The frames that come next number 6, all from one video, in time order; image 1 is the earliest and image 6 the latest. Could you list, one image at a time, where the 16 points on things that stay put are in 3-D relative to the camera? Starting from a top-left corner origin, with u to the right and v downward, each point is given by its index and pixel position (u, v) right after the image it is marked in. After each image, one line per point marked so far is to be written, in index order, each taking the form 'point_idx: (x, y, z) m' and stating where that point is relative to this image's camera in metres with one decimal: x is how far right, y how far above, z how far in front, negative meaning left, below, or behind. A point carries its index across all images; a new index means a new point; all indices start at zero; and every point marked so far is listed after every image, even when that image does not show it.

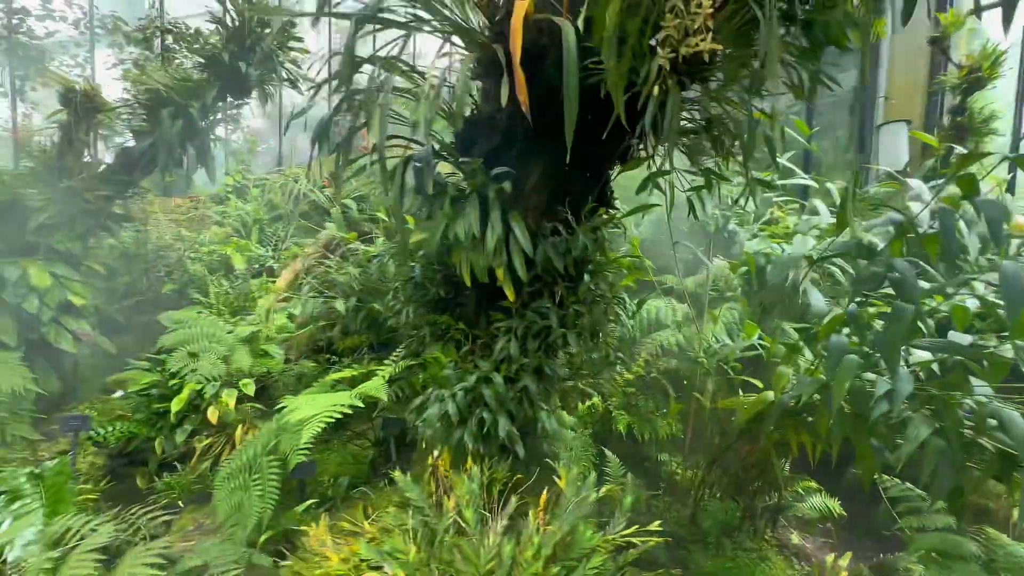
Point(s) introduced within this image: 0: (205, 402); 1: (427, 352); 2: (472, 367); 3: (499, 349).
0: (-1.5, -0.5, +2.2) m
1: (-0.3, -0.3, +1.7) m
2: (-0.1, -0.3, +1.6) m
3: (0.0, -0.2, +1.5) m
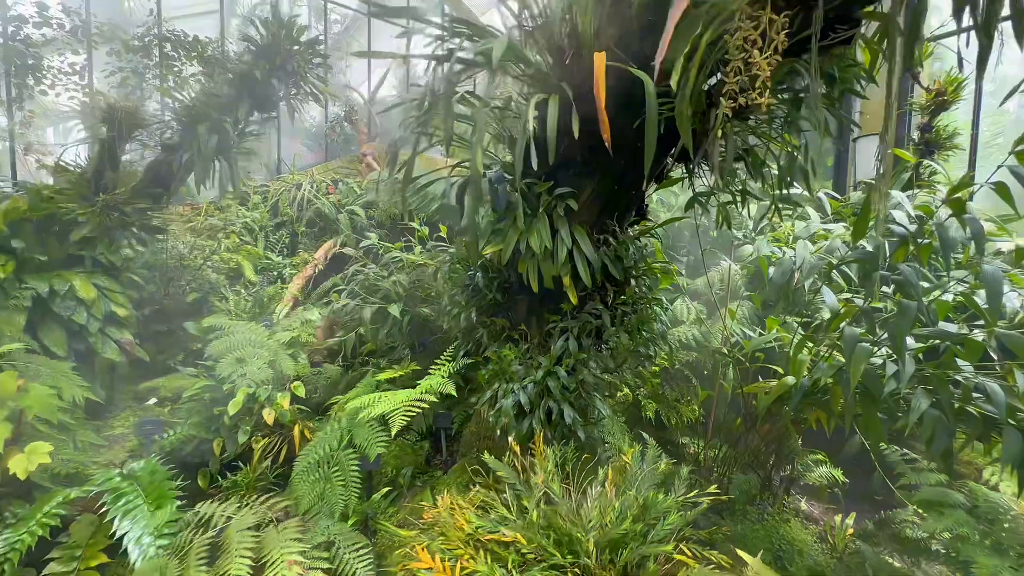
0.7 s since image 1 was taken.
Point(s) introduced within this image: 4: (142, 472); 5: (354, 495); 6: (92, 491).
0: (-1.3, -0.6, +2.3) m
1: (-0.1, -0.3, +1.9) m
2: (+0.1, -0.3, +1.8) m
3: (+0.2, -0.2, +1.7) m
4: (-1.4, -0.7, +1.7) m
5: (-0.6, -0.8, +1.7) m
6: (-1.6, -0.8, +1.7) m
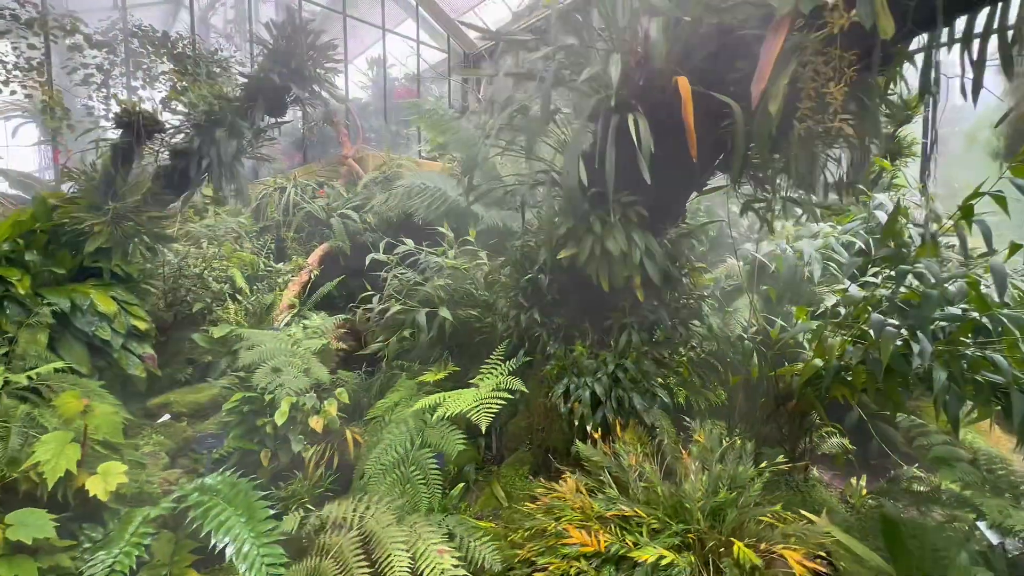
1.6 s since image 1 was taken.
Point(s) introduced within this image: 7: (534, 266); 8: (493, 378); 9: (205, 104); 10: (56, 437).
0: (-1.1, -0.6, +2.3) m
1: (+0.2, -0.3, +2.0) m
2: (+0.4, -0.3, +1.9) m
3: (+0.5, -0.2, +1.9) m
4: (-1.1, -0.8, +1.7) m
5: (-0.3, -0.8, +1.8) m
6: (-1.3, -0.8, +1.6) m
7: (+0.1, +0.1, +2.0) m
8: (-0.1, -0.4, +2.0) m
9: (-1.8, +1.0, +2.6) m
10: (-1.6, -0.5, +1.6) m
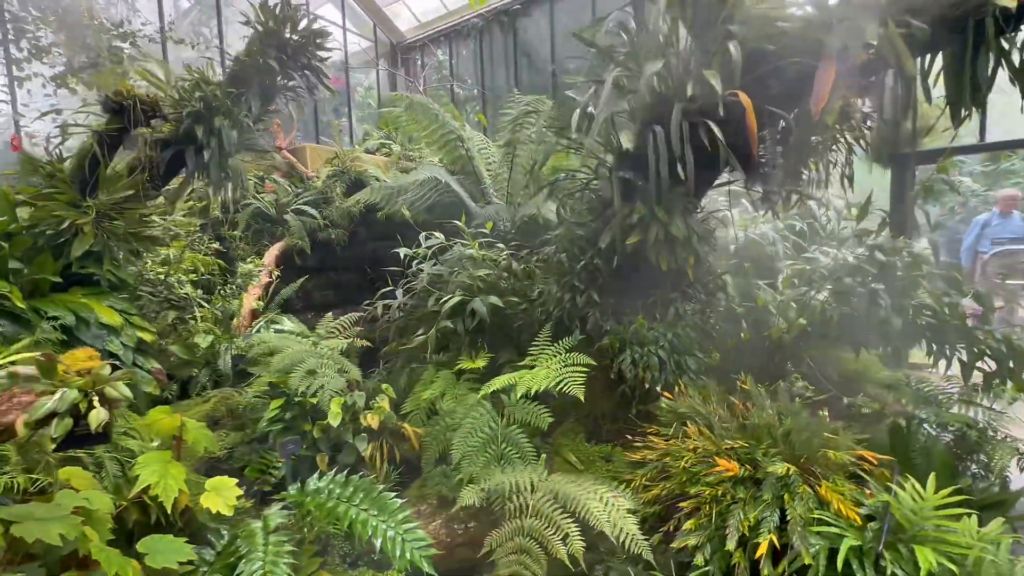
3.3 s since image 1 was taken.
0: (-0.8, -0.6, +2.3) m
1: (+0.5, -0.2, +2.2) m
2: (+0.7, -0.2, +2.2) m
3: (+0.8, -0.1, +2.2) m
4: (-0.7, -0.7, +1.7) m
5: (+0.1, -0.7, +1.9) m
6: (-0.8, -0.8, +1.6) m
7: (+0.4, +0.2, +2.3) m
8: (+0.2, -0.3, +2.2) m
9: (-1.6, +1.0, +2.3) m
10: (-1.1, -0.5, +1.4) m
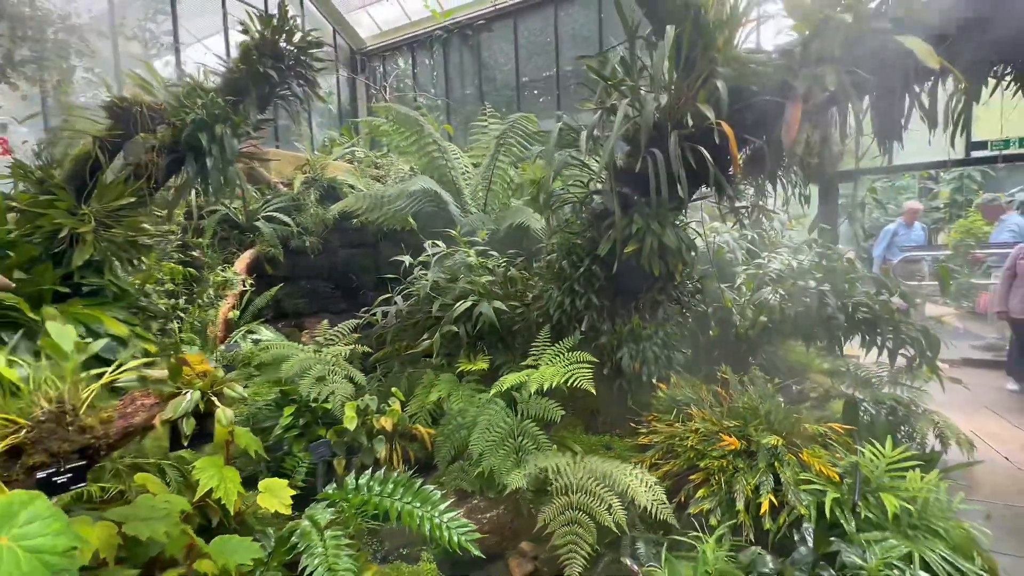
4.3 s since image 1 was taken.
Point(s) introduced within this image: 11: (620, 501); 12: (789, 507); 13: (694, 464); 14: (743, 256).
0: (-0.7, -0.7, +2.3) m
1: (+0.5, -0.2, +2.5) m
2: (+0.7, -0.2, +2.5) m
3: (+0.8, -0.1, +2.5) m
4: (-0.6, -0.8, +1.8) m
5: (+0.2, -0.8, +2.1) m
6: (-0.7, -0.8, +1.6) m
7: (+0.4, +0.2, +2.5) m
8: (+0.3, -0.3, +2.4) m
9: (-1.6, +1.0, +2.3) m
10: (-1.0, -0.6, +1.5) m
11: (+0.4, -0.7, +1.5) m
12: (+1.0, -0.8, +1.6) m
13: (+0.7, -0.7, +1.8) m
14: (+1.6, +0.2, +3.1) m
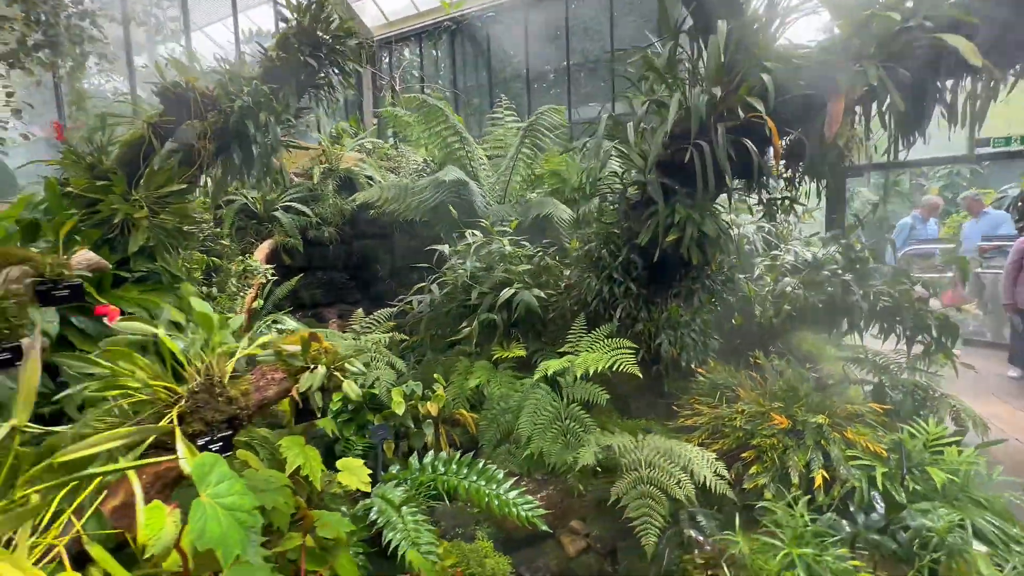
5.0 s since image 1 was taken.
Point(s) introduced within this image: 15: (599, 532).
0: (-0.5, -0.6, +2.4) m
1: (+0.7, -0.2, +2.5) m
2: (+1.0, -0.2, +2.5) m
3: (+1.0, -0.1, +2.6) m
4: (-0.3, -0.7, +1.8) m
5: (+0.4, -0.7, +2.2) m
6: (-0.4, -0.8, +1.7) m
7: (+0.6, +0.2, +2.5) m
8: (+0.5, -0.3, +2.4) m
9: (-1.3, +1.0, +2.3) m
10: (-0.7, -0.5, +1.5) m
11: (+0.6, -0.7, +1.6) m
12: (+1.3, -0.7, +1.7) m
13: (+1.0, -0.7, +1.9) m
14: (+1.8, +0.3, +3.2) m
15: (+0.4, -1.1, +2.0) m
